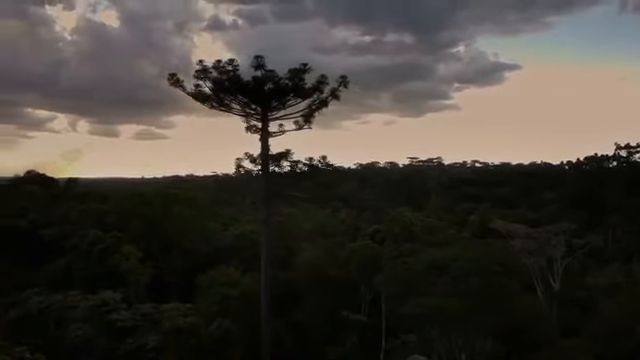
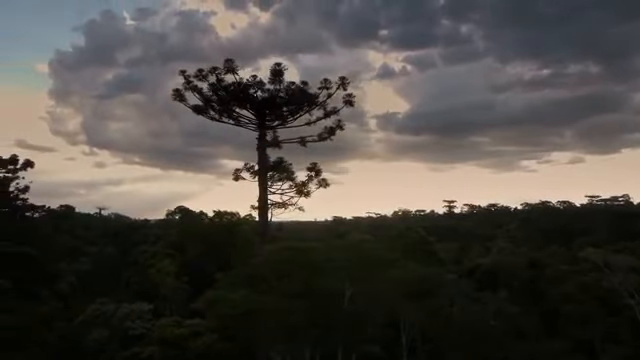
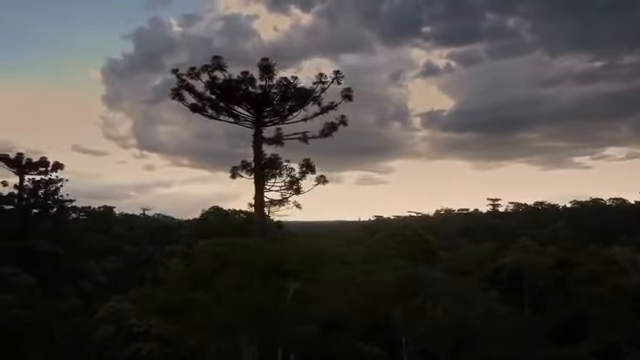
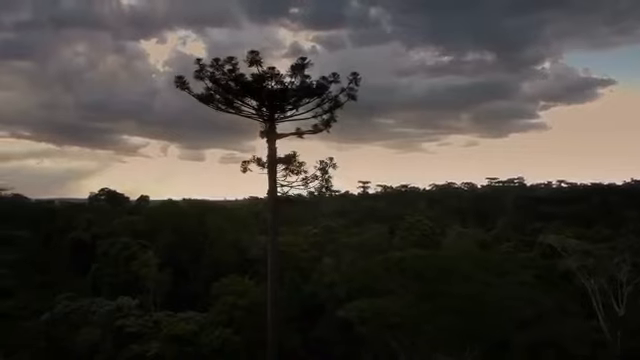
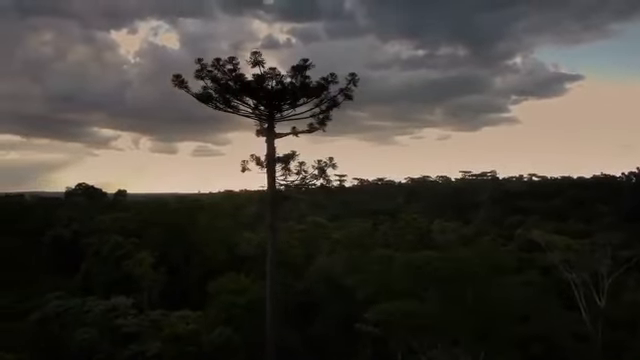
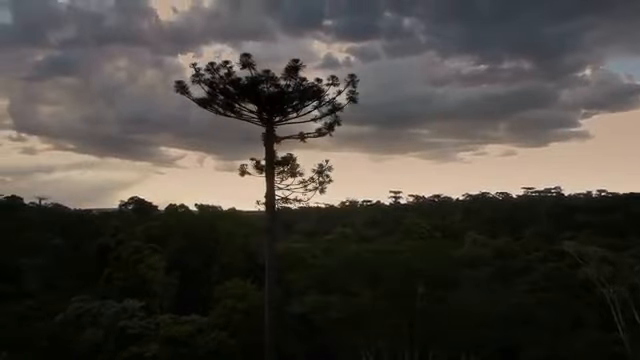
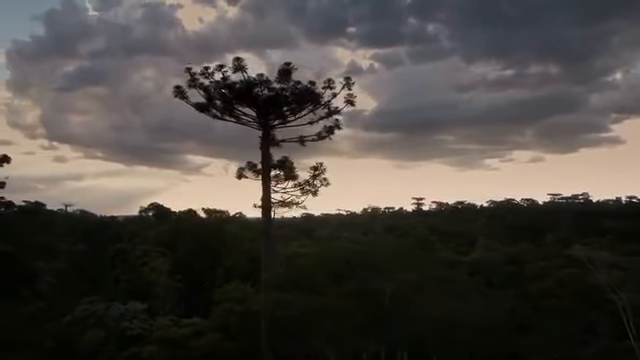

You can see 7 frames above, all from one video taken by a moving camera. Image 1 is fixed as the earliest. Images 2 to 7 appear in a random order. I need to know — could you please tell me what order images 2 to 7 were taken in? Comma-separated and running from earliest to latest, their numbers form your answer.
5, 4, 6, 7, 2, 3
